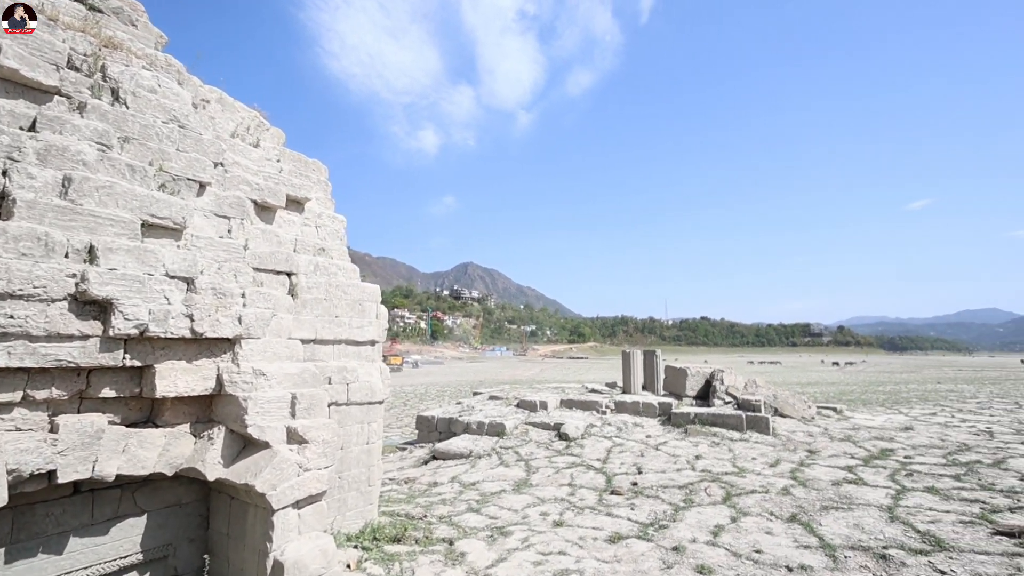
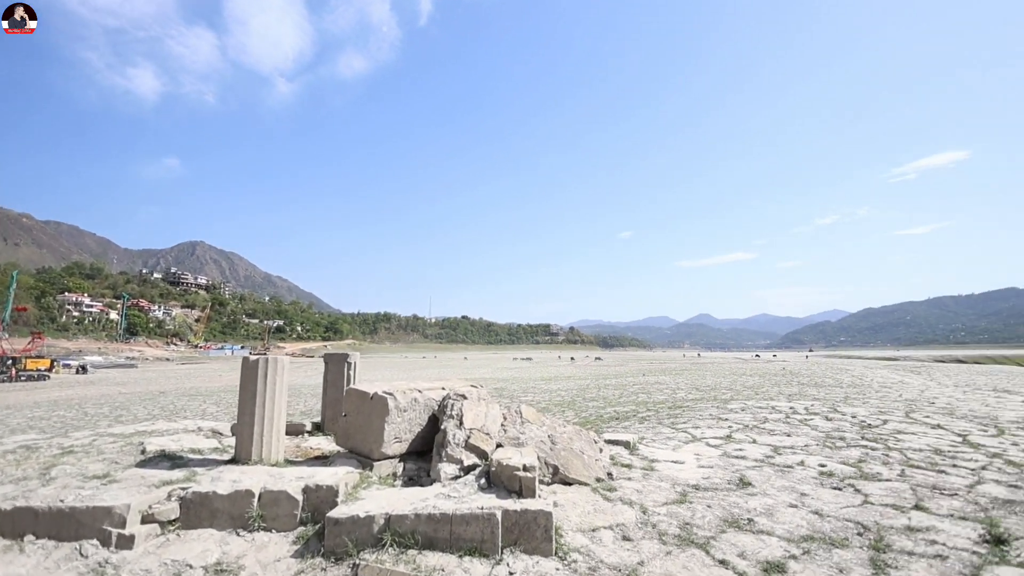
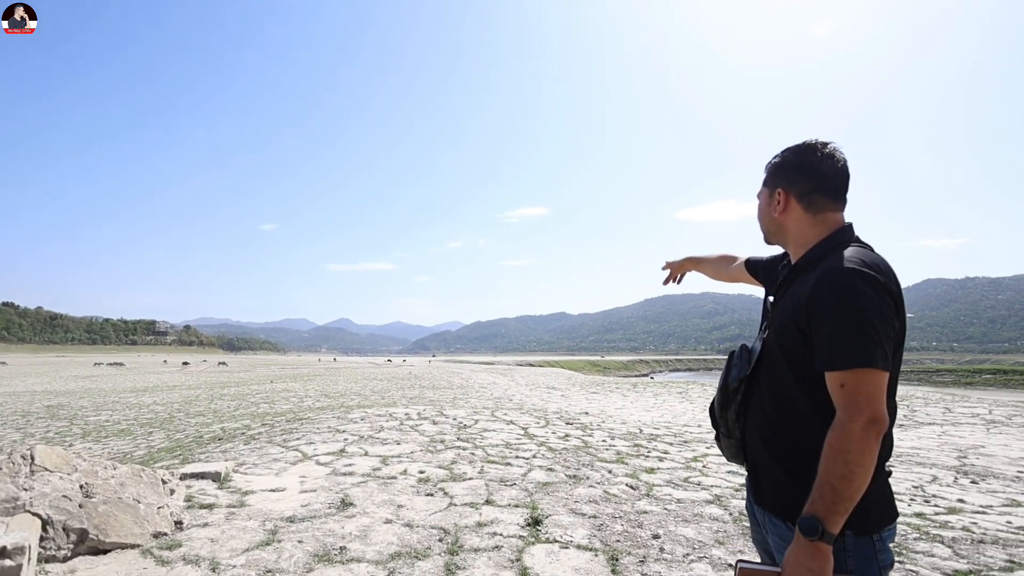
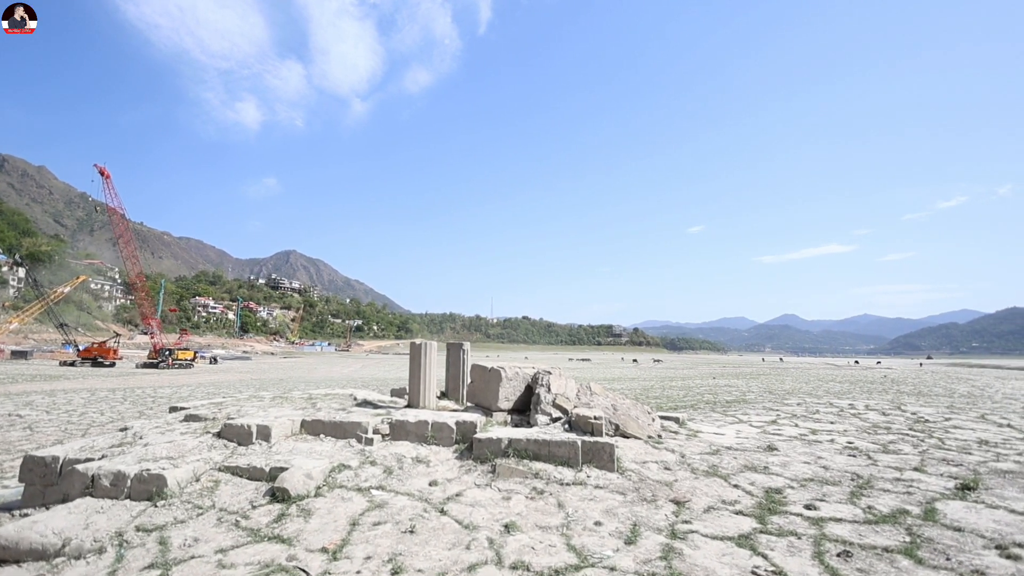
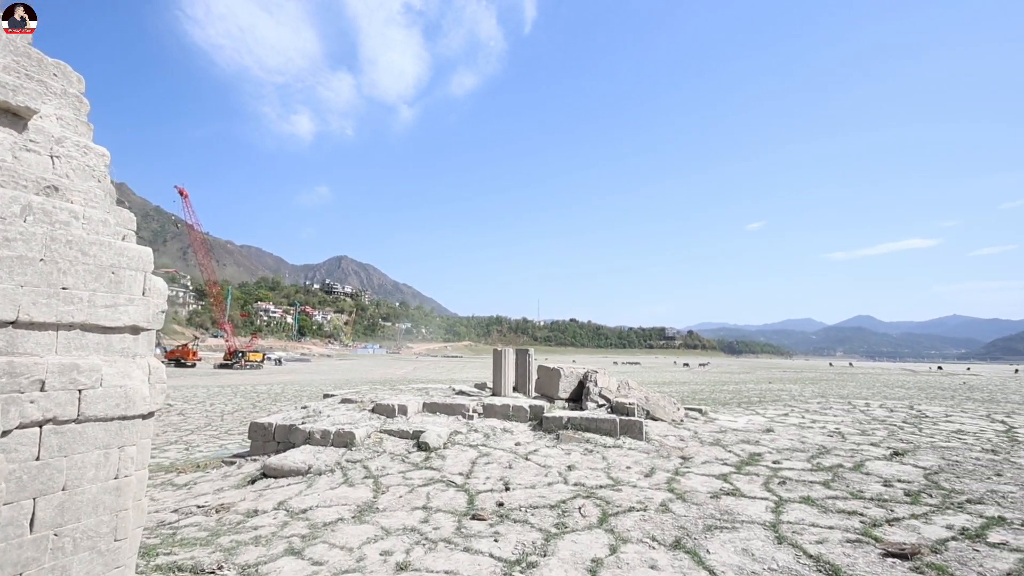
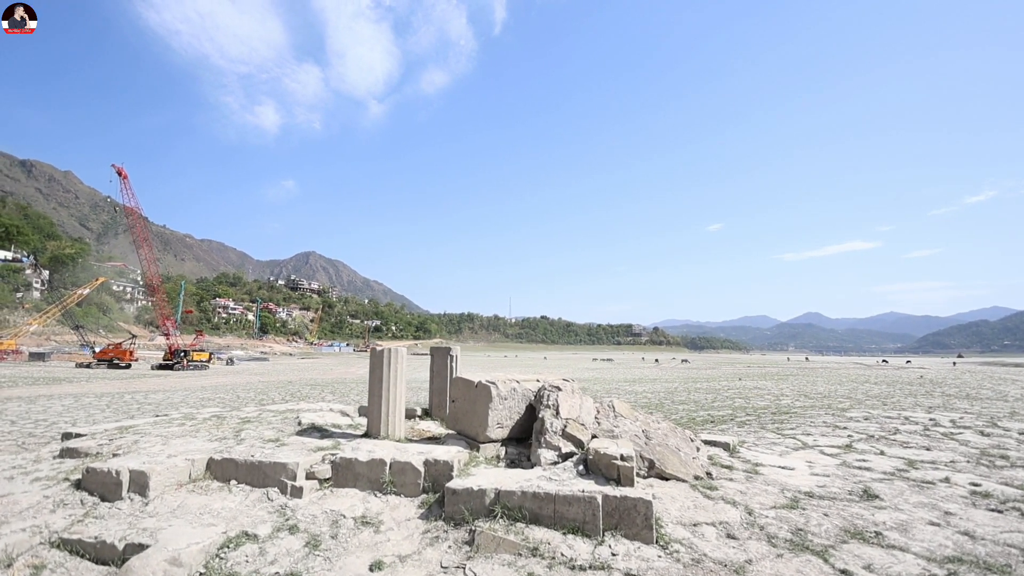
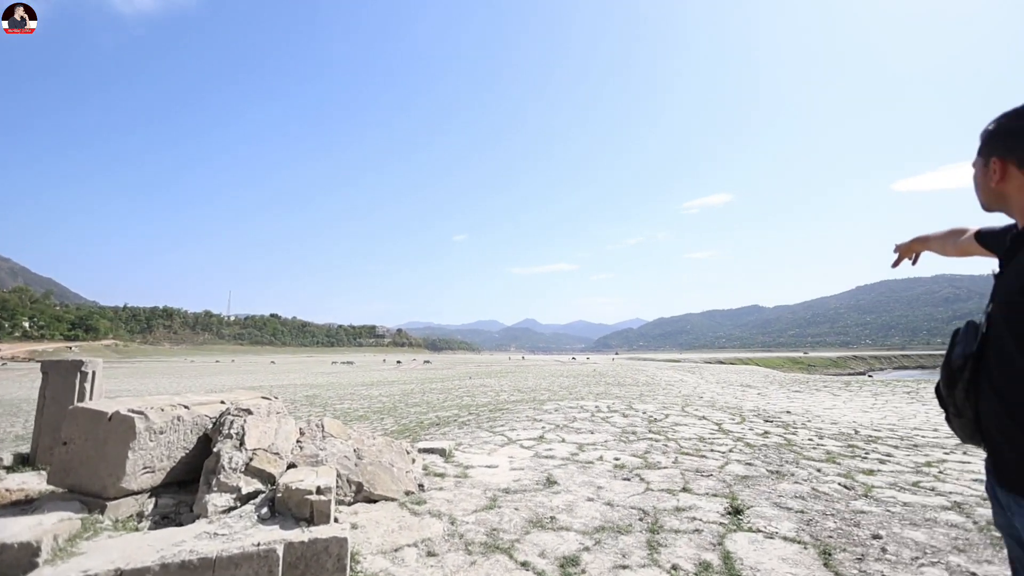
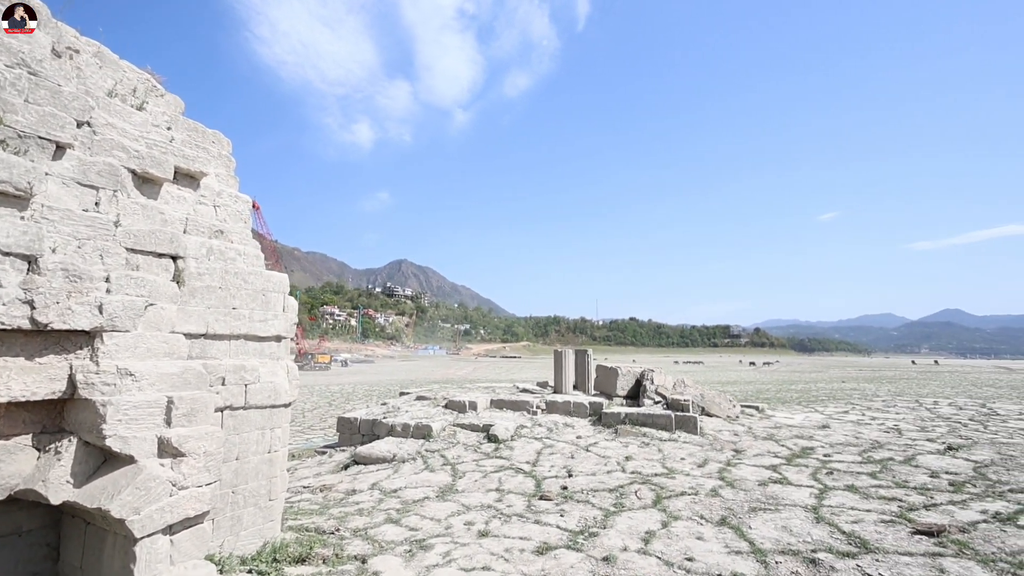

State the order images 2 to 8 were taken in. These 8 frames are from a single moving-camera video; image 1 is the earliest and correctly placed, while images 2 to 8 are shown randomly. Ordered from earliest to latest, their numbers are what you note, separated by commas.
8, 5, 4, 6, 2, 7, 3
